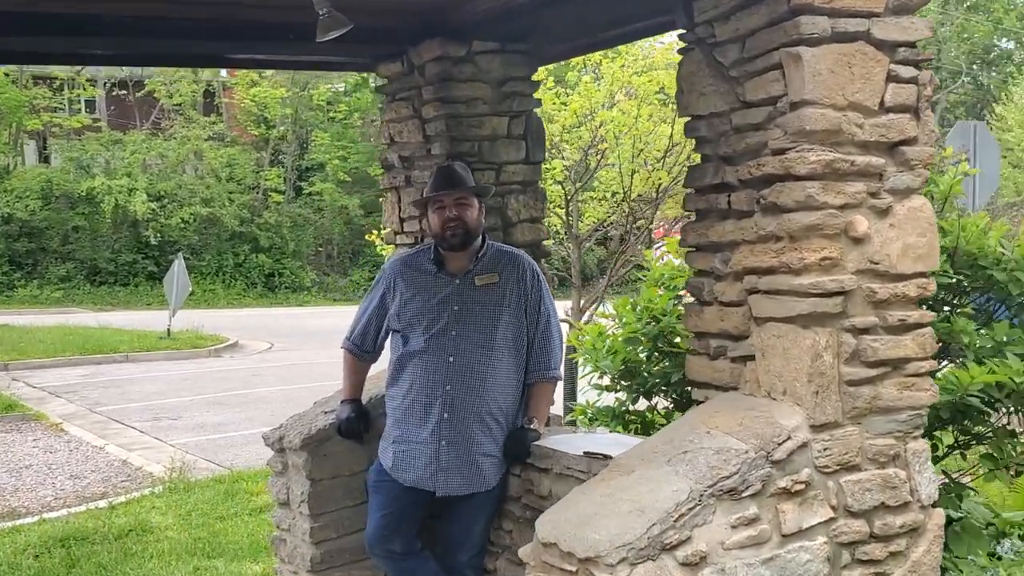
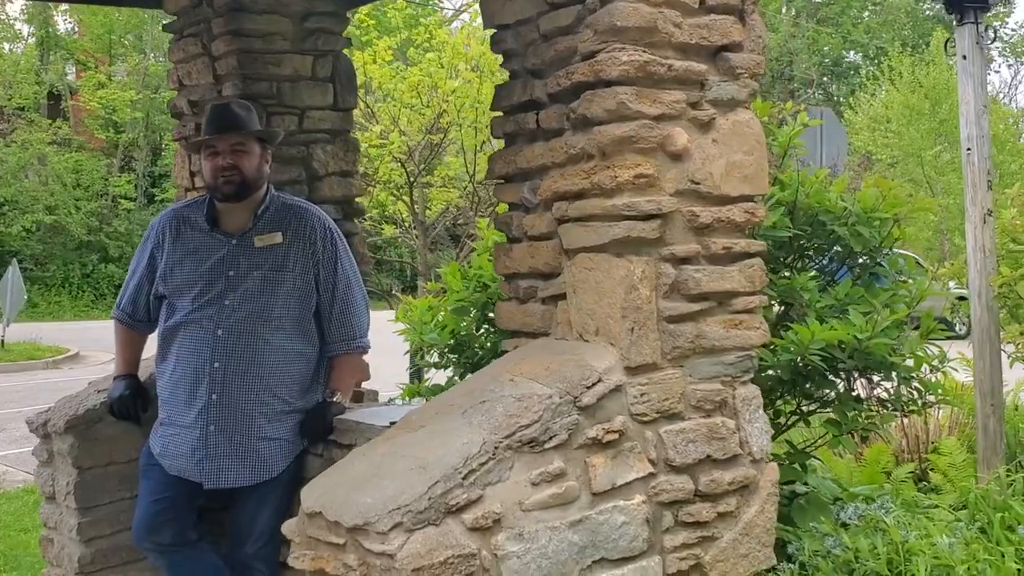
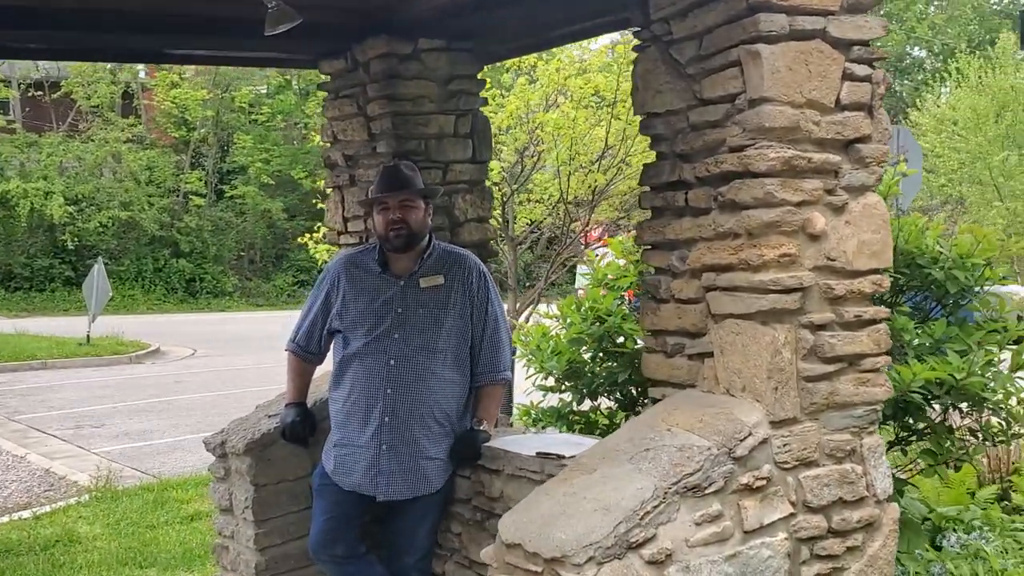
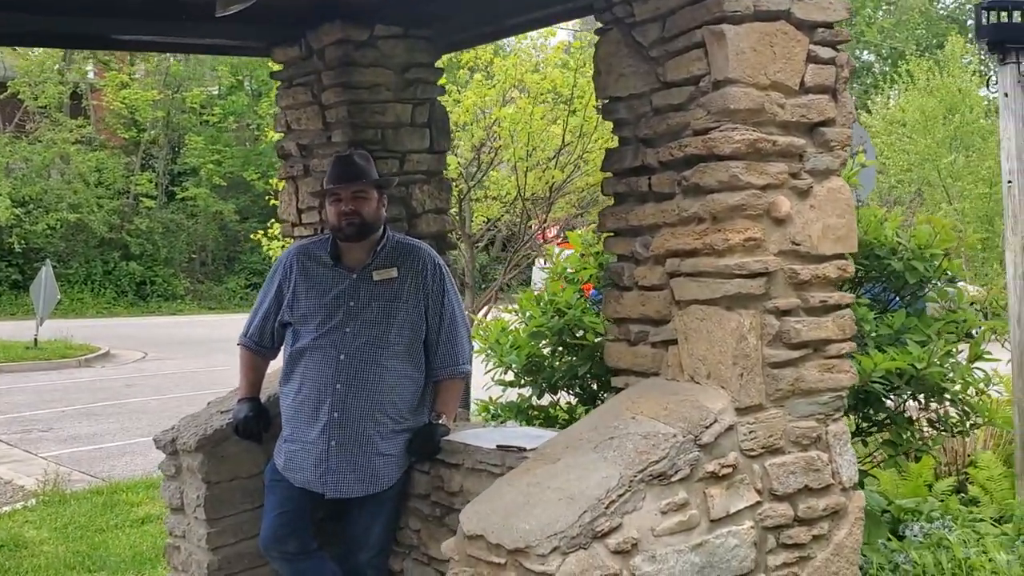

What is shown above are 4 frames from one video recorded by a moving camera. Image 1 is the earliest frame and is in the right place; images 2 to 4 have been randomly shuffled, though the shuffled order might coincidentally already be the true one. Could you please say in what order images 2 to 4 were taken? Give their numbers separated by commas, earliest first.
3, 4, 2
